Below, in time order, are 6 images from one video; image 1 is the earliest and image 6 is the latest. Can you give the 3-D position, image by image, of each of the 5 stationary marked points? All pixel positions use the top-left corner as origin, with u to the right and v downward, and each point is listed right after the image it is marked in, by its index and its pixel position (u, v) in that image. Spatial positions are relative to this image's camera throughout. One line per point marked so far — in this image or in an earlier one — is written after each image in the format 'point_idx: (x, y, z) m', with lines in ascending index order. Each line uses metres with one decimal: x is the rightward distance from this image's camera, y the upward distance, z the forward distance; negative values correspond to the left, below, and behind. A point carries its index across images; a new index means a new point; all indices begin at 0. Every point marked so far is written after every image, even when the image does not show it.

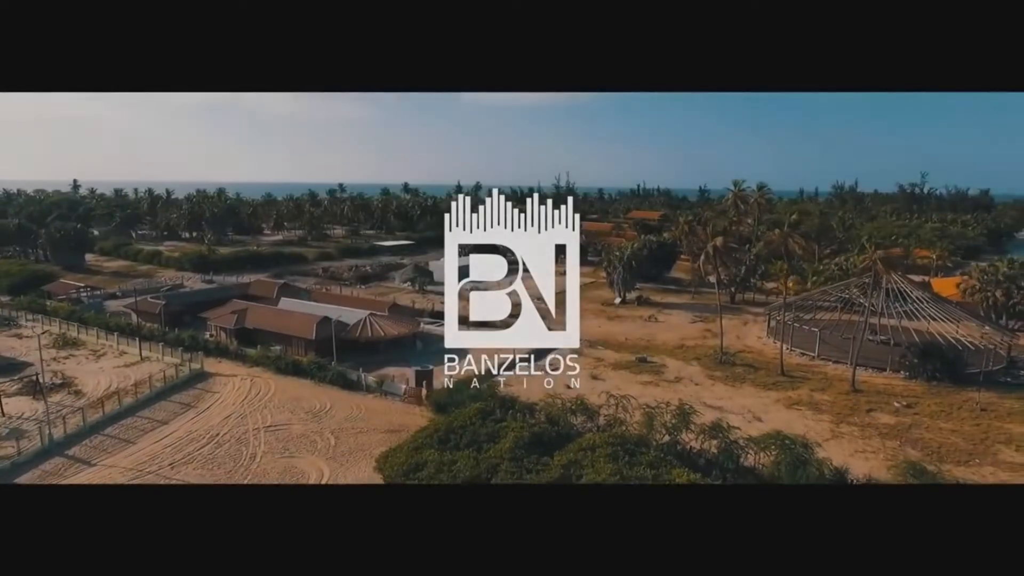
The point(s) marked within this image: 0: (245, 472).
0: (-3.2, -2.0, +7.3) m
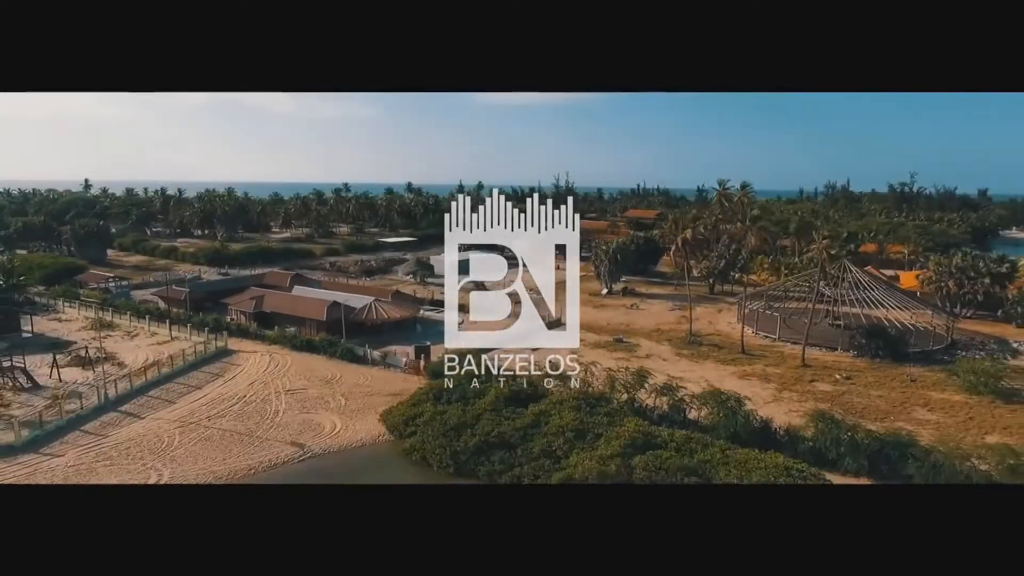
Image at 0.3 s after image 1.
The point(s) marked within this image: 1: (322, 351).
0: (-3.5, -1.8, +8.6) m
1: (-3.6, -1.1, +11.2) m
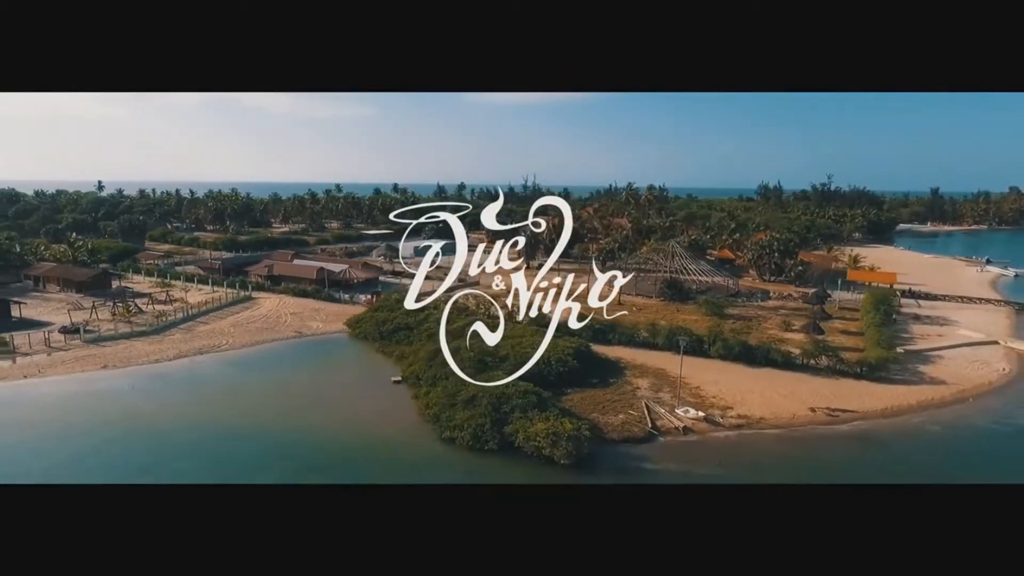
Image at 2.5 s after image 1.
0: (-5.7, -0.9, +14.9) m
1: (-5.8, -0.2, +17.4) m
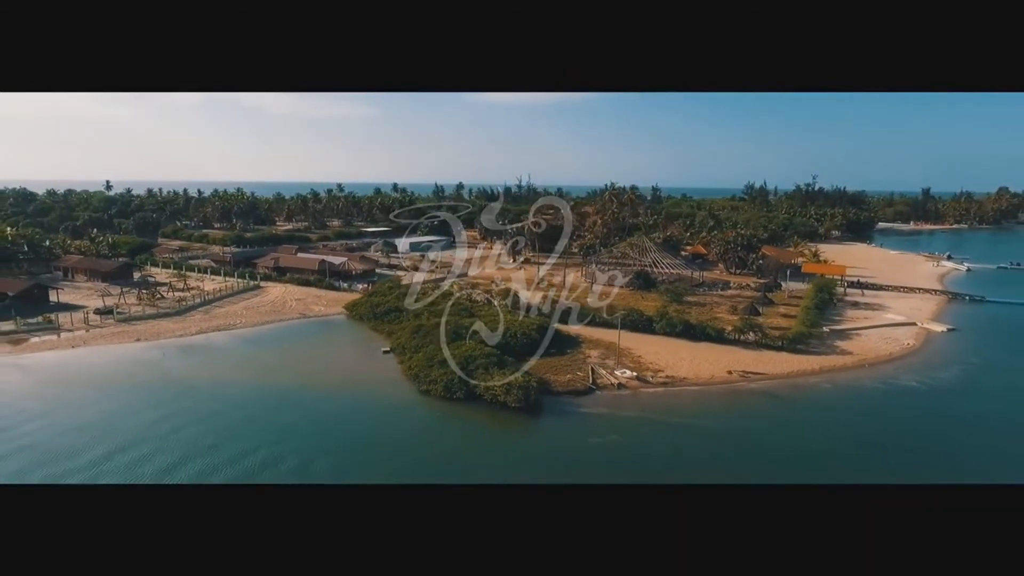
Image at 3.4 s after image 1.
0: (-6.2, -0.5, +16.8) m
1: (-6.3, +0.1, +19.3) m
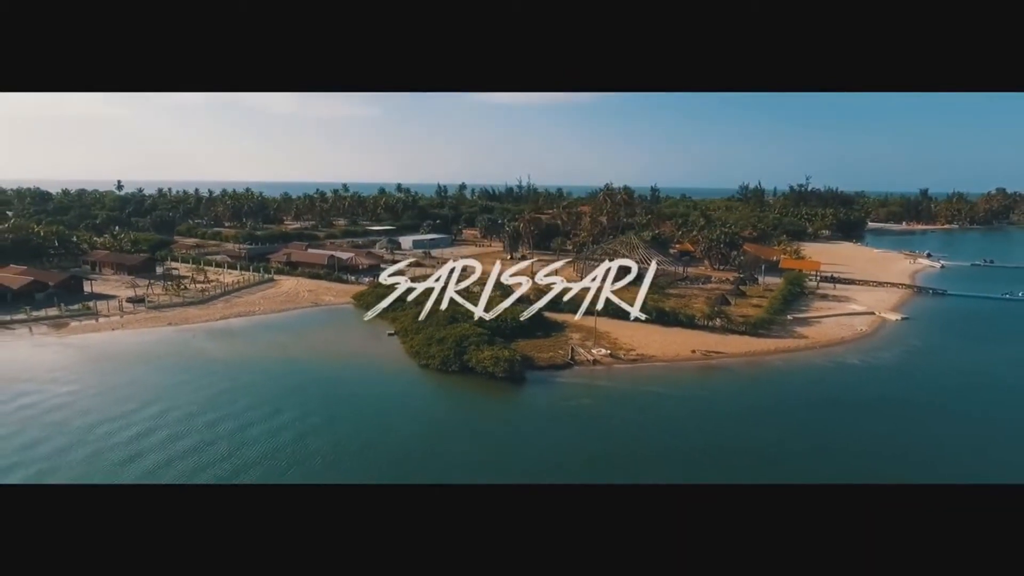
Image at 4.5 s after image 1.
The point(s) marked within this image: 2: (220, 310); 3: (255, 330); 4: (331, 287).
0: (-6.4, -0.3, +18.3) m
1: (-6.5, +0.3, +20.9) m
2: (-8.1, -0.6, +16.8) m
3: (-6.7, -1.1, +15.8) m
4: (-5.8, 0.0, +19.3) m
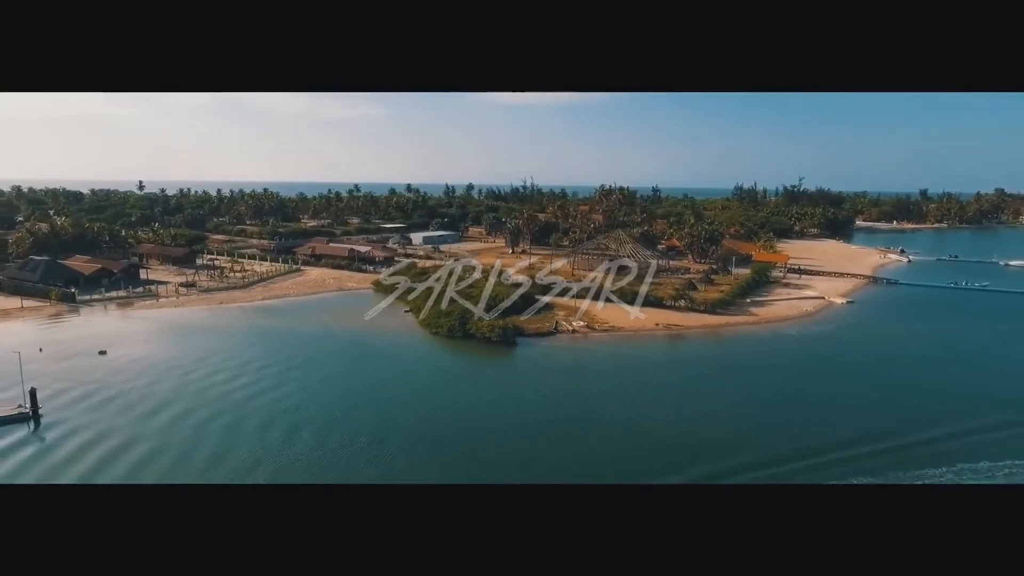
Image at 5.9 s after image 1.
0: (-6.4, +0.1, +21.0) m
1: (-6.5, +0.8, +23.6) m
2: (-8.2, -0.2, +19.5) m
3: (-6.8, -0.7, +18.5) m
4: (-5.8, +0.4, +22.0) m
